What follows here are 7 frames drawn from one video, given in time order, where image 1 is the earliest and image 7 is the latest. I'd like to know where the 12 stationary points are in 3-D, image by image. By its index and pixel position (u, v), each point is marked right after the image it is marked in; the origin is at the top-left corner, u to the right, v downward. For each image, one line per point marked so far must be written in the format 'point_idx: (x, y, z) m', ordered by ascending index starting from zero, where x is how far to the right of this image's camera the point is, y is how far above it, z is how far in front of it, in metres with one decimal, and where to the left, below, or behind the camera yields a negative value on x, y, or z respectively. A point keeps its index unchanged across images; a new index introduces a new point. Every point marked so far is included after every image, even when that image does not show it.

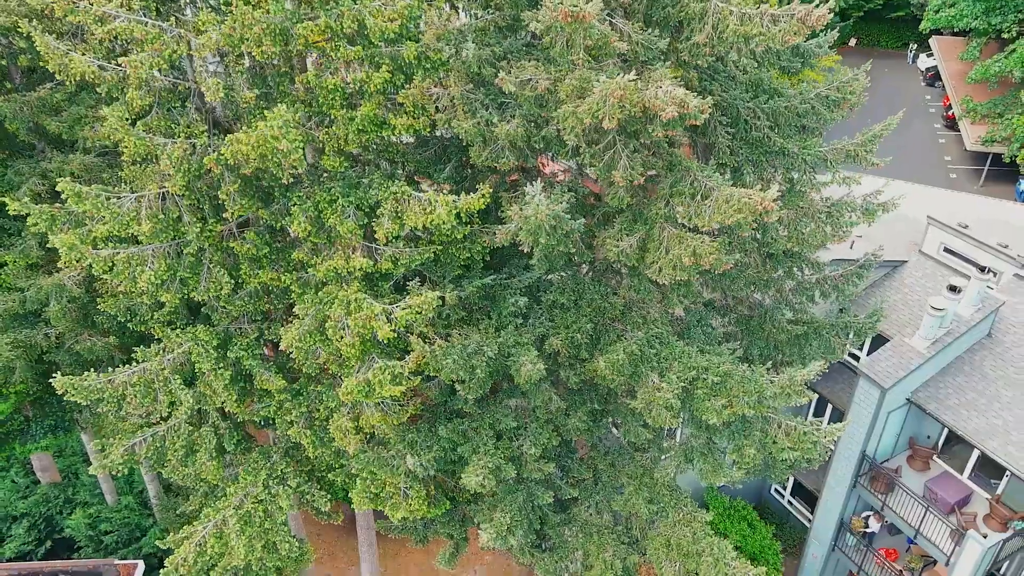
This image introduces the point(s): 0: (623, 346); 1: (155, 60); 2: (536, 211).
0: (+1.4, -0.7, +10.4) m
1: (-4.1, +2.7, +9.4) m
2: (+0.2, +0.9, +8.7) m
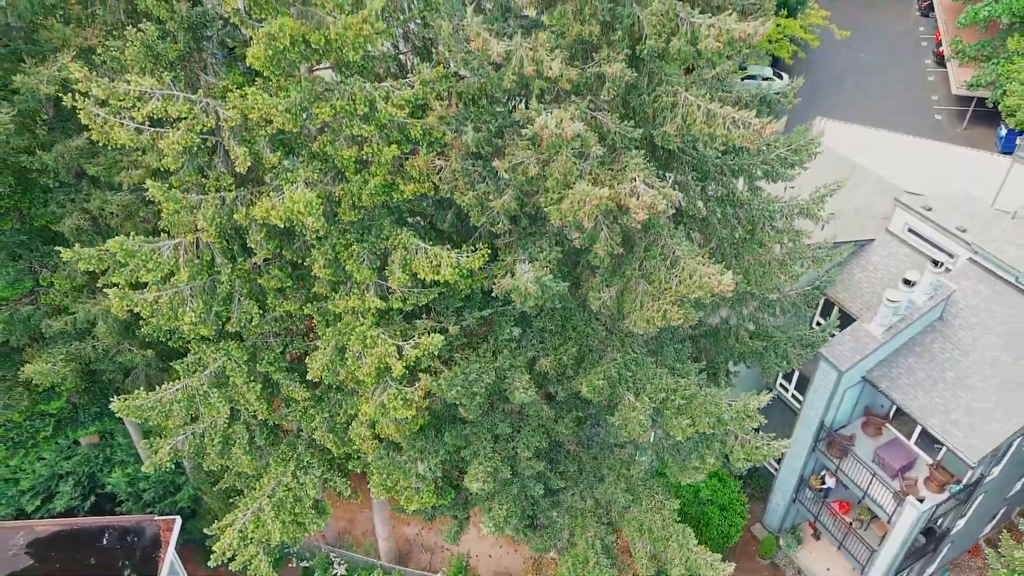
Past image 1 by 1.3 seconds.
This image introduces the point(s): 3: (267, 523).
0: (+1.3, -1.2, +12.0) m
1: (-4.2, +2.0, +10.5) m
2: (+0.2, +0.2, +10.1) m
3: (-3.9, -3.7, +13.0) m
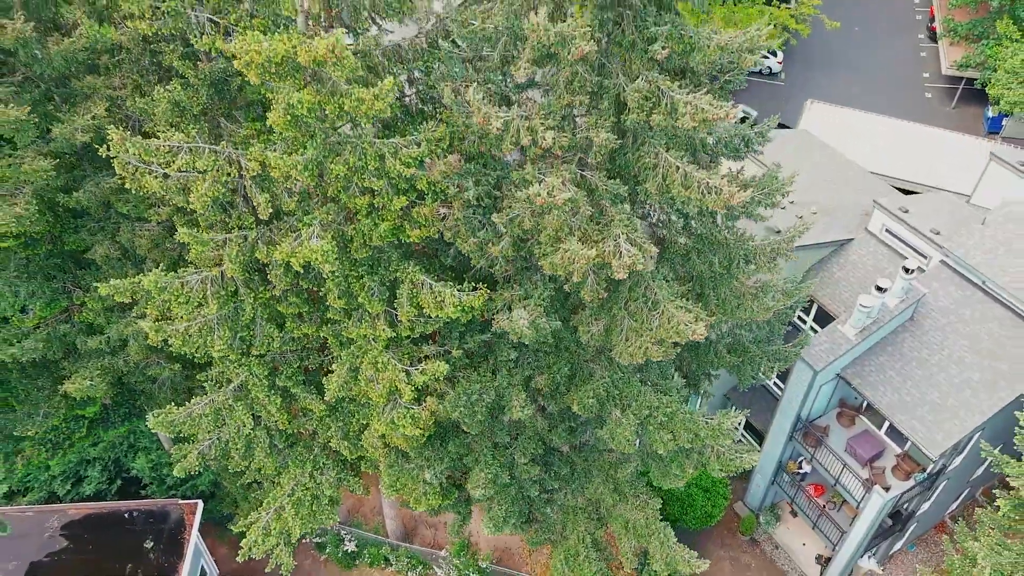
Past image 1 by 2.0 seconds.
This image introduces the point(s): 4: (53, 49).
0: (+1.3, -1.6, +13.2) m
1: (-4.2, +1.5, +11.5) m
2: (+0.1, -0.4, +11.2) m
3: (-3.9, -4.1, +14.4) m
4: (-6.6, +3.4, +11.9) m
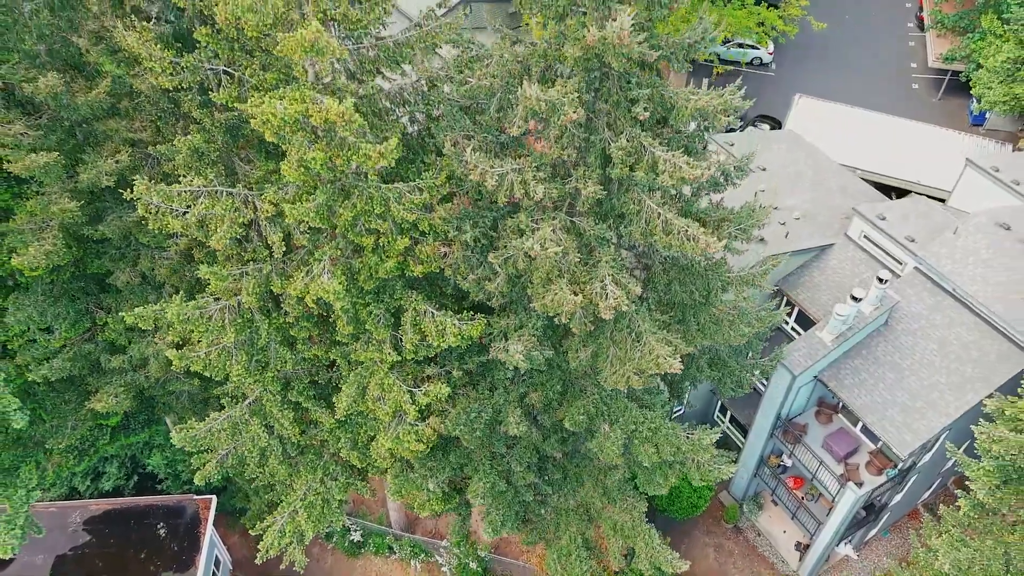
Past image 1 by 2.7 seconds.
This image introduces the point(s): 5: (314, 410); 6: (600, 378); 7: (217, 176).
0: (+1.2, -2.0, +14.3) m
1: (-4.3, +1.0, +12.4) m
2: (+0.1, -0.9, +12.3) m
3: (-4.0, -4.4, +15.5) m
4: (-6.7, +2.9, +12.8) m
5: (-3.6, -2.2, +15.1) m
6: (+1.3, -1.4, +12.6) m
7: (-4.6, +1.7, +12.8) m
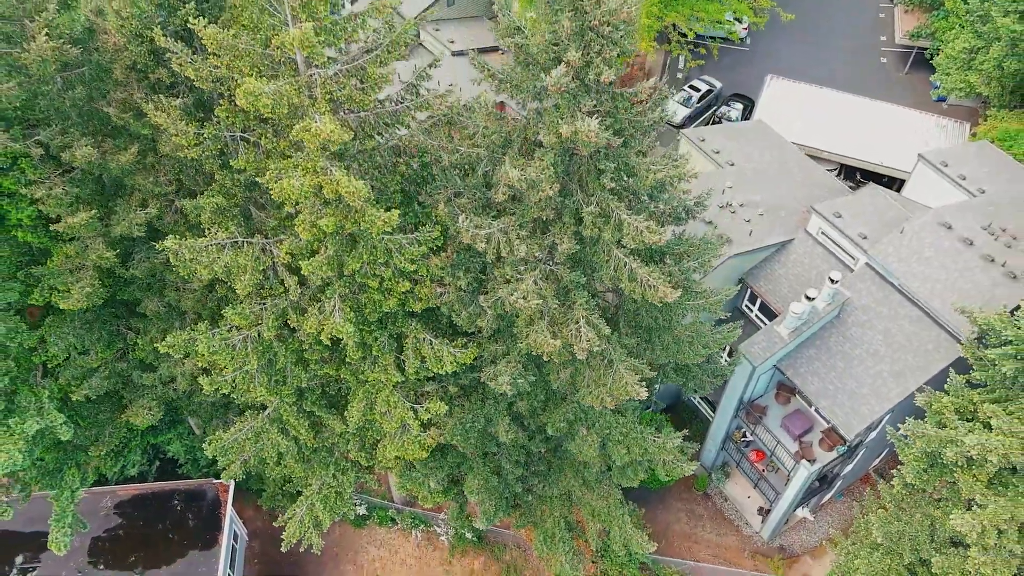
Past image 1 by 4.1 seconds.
0: (+1.0, -2.4, +16.4) m
1: (-4.5, +0.3, +14.2) m
2: (-0.1, -1.5, +14.2) m
3: (-4.2, -4.9, +17.7) m
4: (-7.0, +2.2, +14.4) m
5: (-3.9, -2.7, +17.1) m
6: (+1.1, -1.9, +14.6) m
7: (-4.9, +1.1, +14.5) m
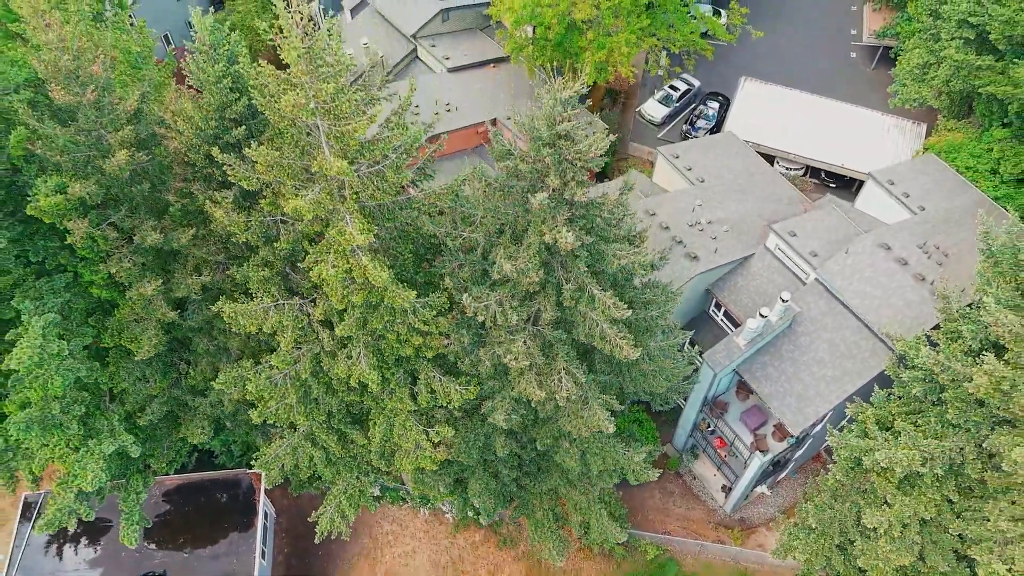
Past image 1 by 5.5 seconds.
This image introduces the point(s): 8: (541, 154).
0: (+0.9, -3.4, +19.7) m
1: (-4.6, -0.9, +17.3) m
2: (-0.2, -2.6, +17.5) m
3: (-4.3, -5.8, +21.2) m
4: (-7.1, +1.0, +17.3) m
5: (-4.0, -3.6, +20.4) m
6: (+1.0, -3.0, +17.9) m
7: (-5.0, -0.1, +17.5) m
8: (+0.5, +2.3, +14.3) m
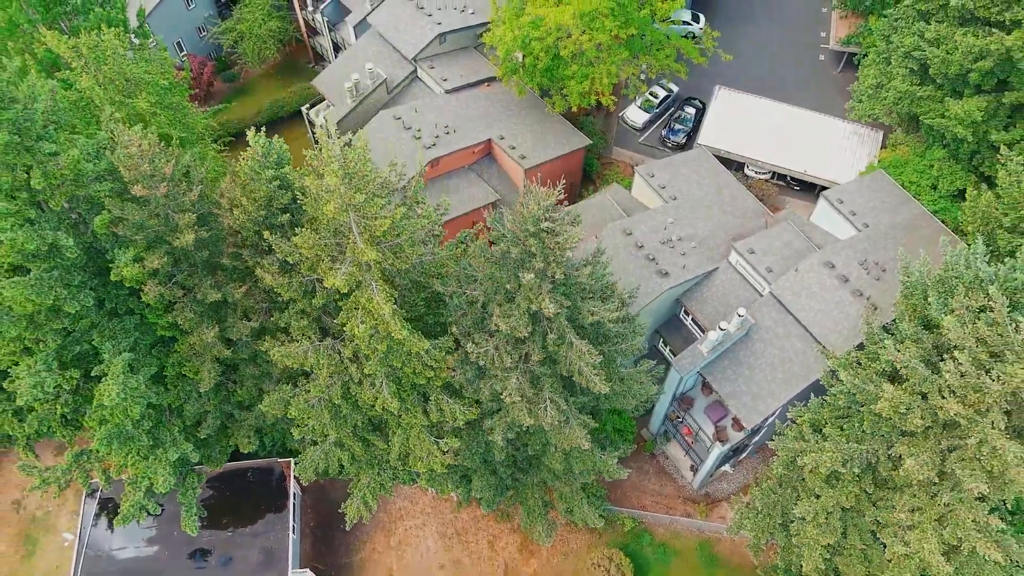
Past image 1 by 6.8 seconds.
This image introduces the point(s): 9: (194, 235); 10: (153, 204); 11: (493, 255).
0: (+0.8, -4.3, +23.8) m
1: (-4.8, -2.0, +21.2) m
2: (-0.3, -3.7, +21.5) m
3: (-4.4, -6.6, +25.4) m
4: (-7.3, -0.1, +21.0) m
5: (-4.1, -4.6, +24.5) m
6: (+0.9, -4.0, +22.0) m
7: (-5.1, -1.2, +21.4) m
8: (+0.3, +1.0, +18.0) m
9: (-7.6, +1.2, +19.5) m
10: (-8.4, +2.0, +19.2) m
11: (-0.4, +0.7, +19.1) m
